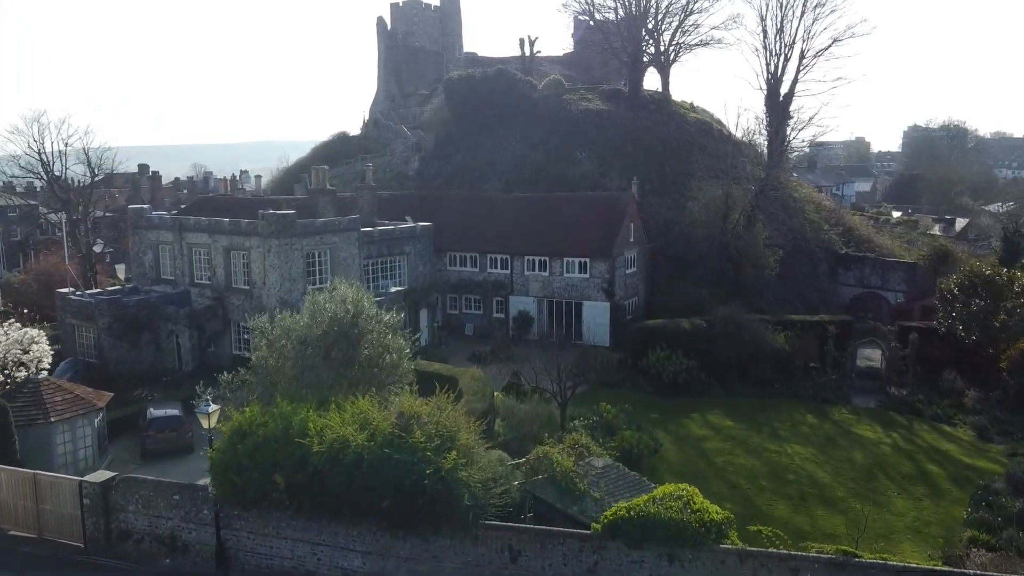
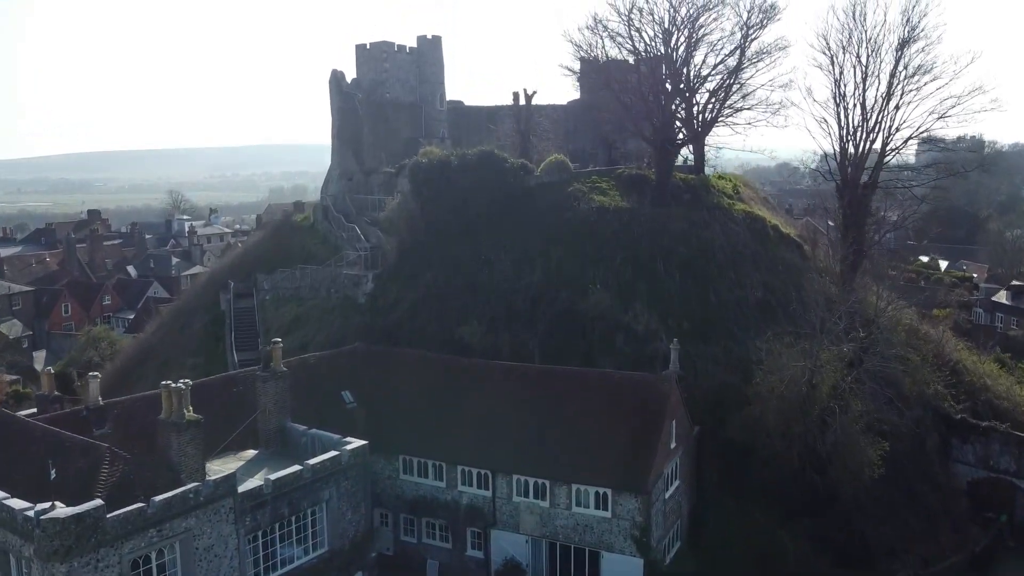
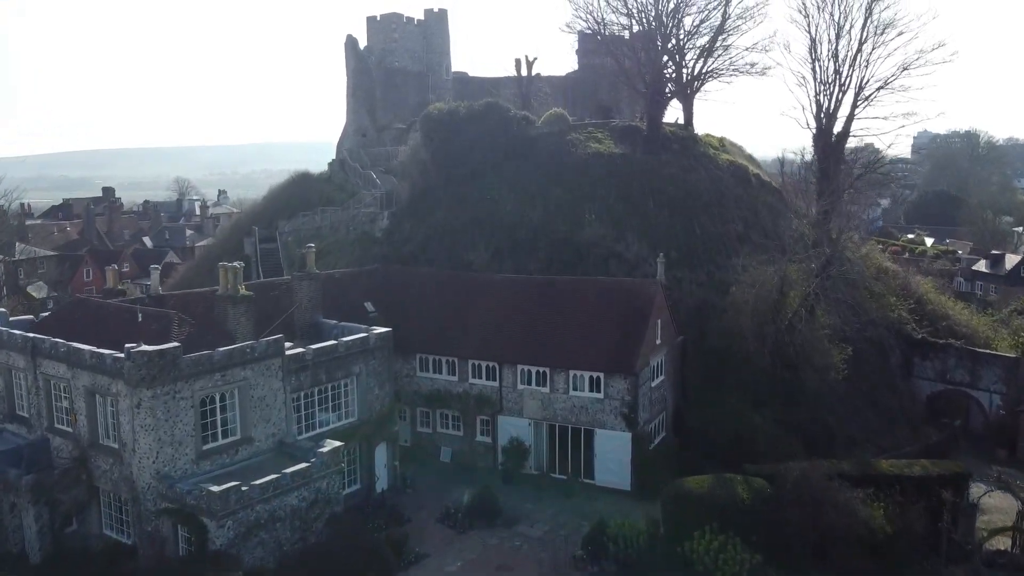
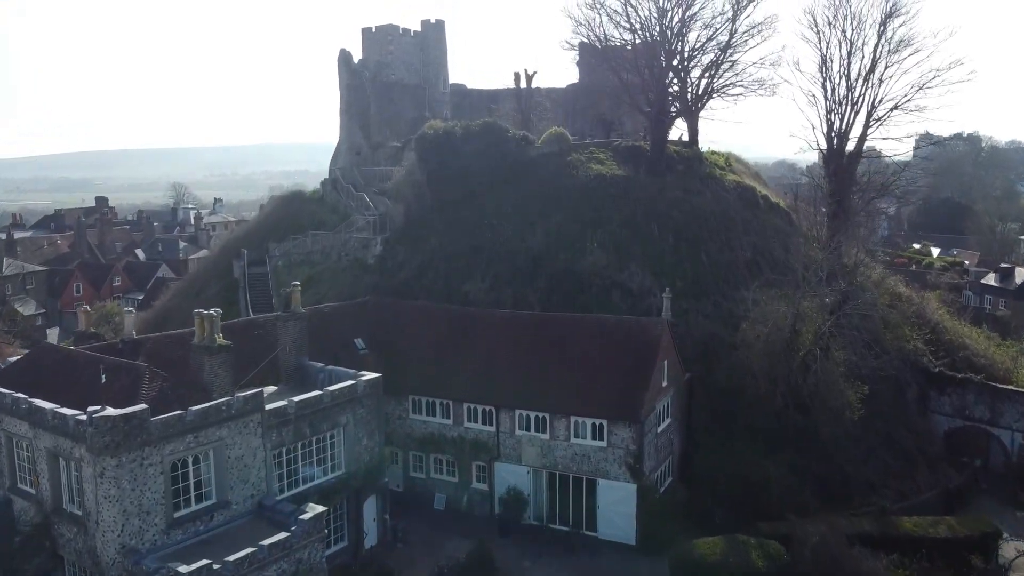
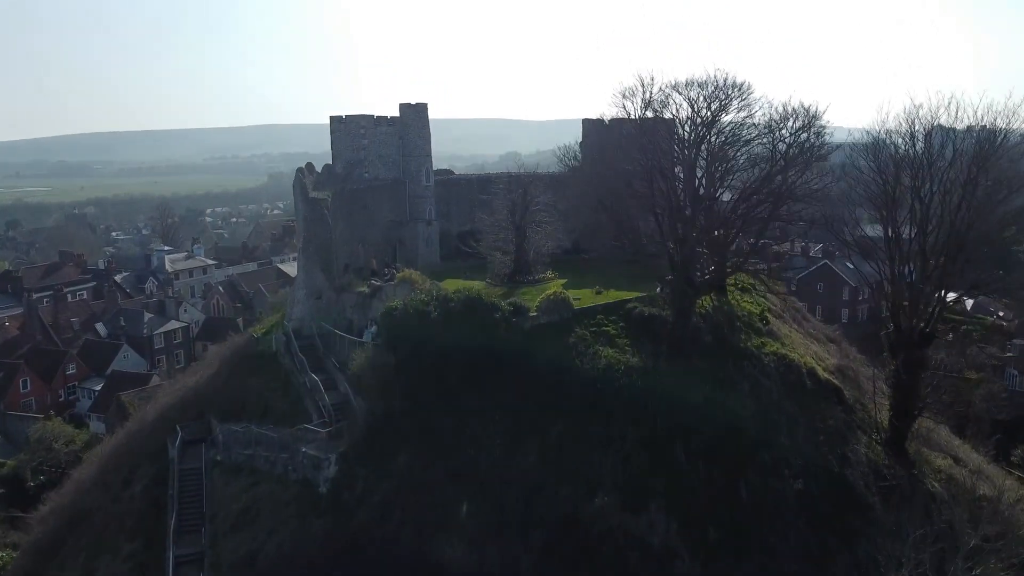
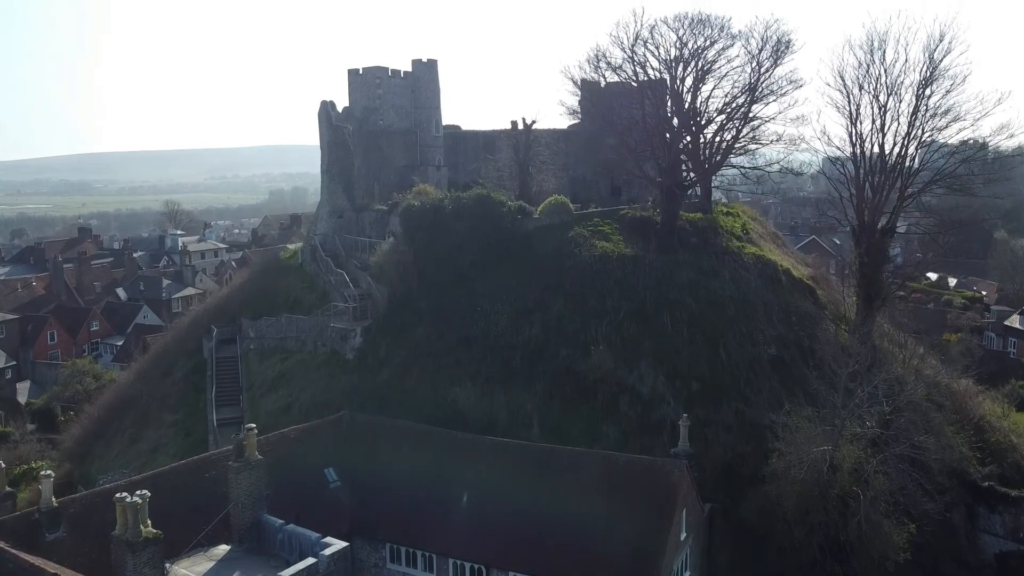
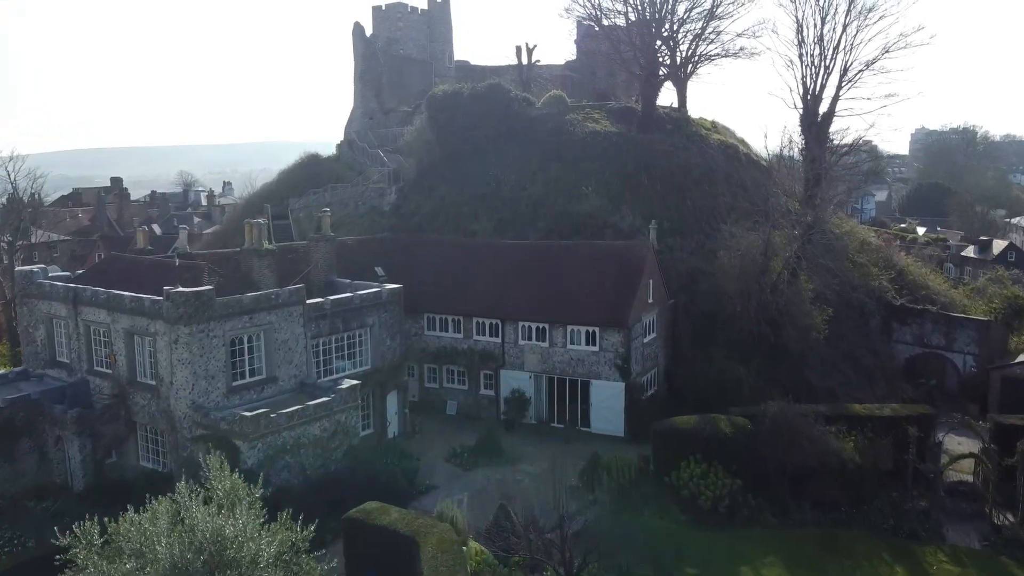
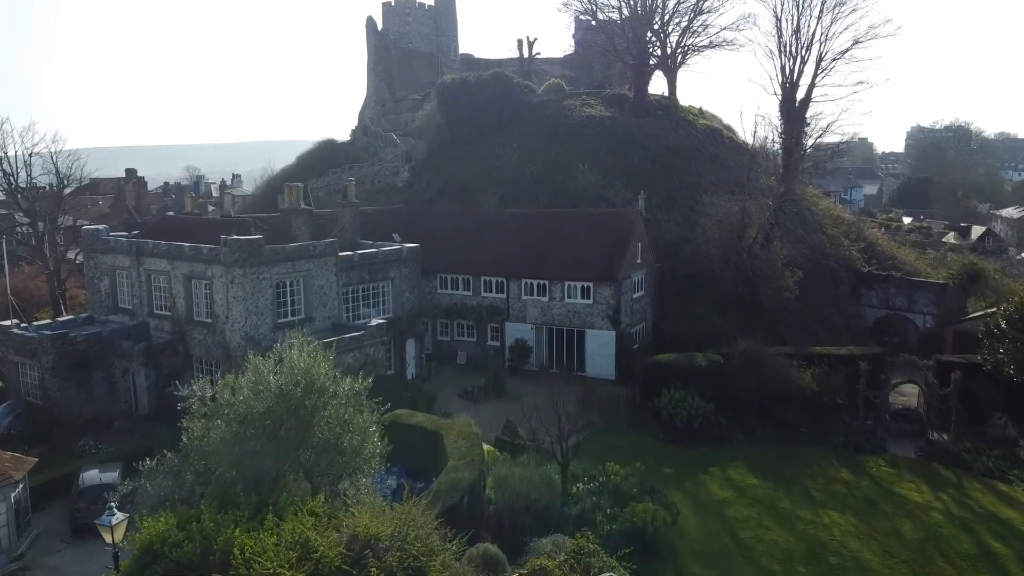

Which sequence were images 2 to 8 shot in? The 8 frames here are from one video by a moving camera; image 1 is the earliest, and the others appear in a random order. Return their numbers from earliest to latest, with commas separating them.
8, 7, 3, 4, 2, 6, 5
